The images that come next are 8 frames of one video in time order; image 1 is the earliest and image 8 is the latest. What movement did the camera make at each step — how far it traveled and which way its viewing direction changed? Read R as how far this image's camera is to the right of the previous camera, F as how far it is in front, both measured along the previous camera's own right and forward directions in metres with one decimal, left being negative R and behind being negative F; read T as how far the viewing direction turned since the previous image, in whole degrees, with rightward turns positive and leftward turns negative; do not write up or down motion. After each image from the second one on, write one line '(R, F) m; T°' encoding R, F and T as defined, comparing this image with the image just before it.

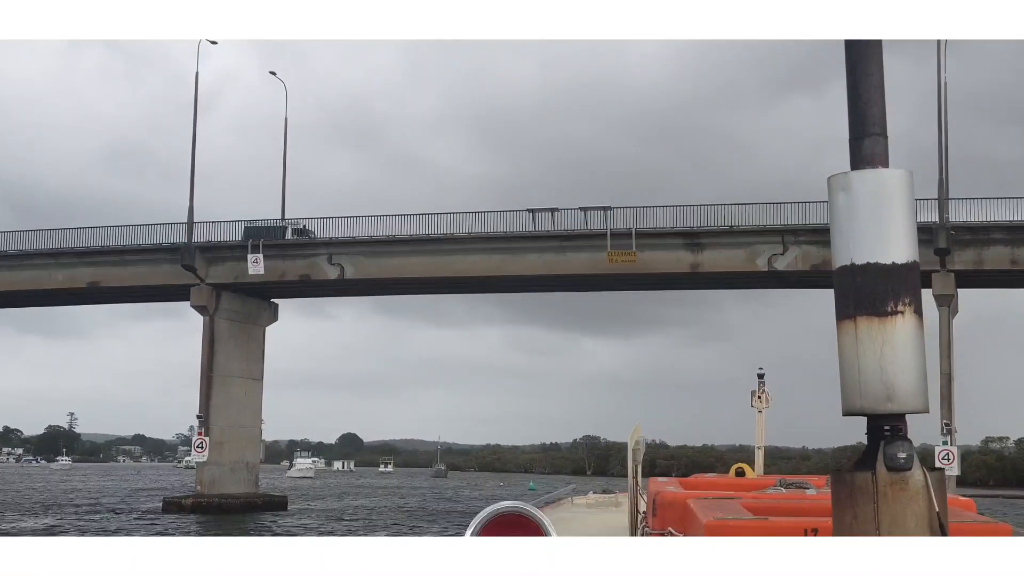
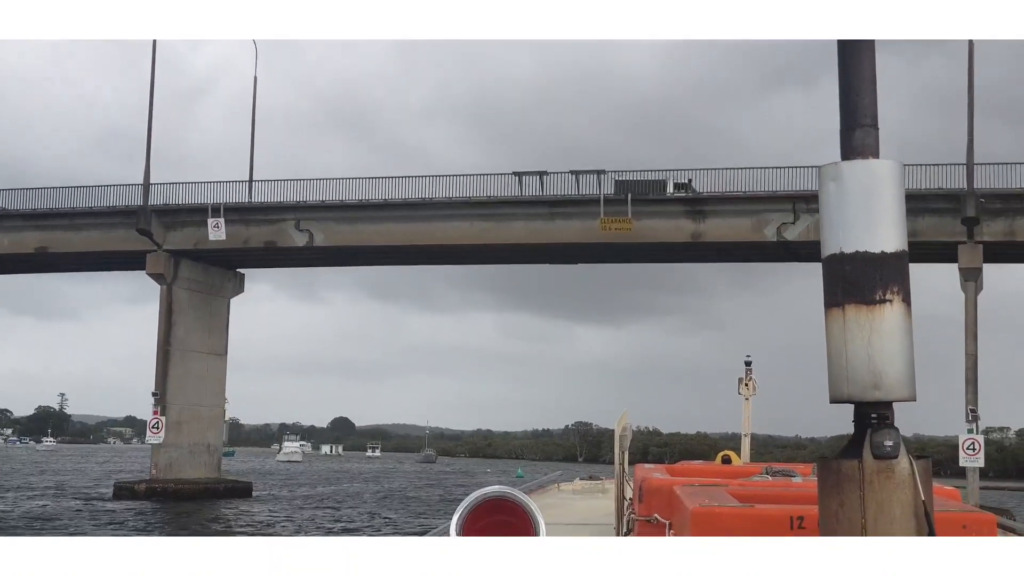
(+0.5, +2.4) m; 0°
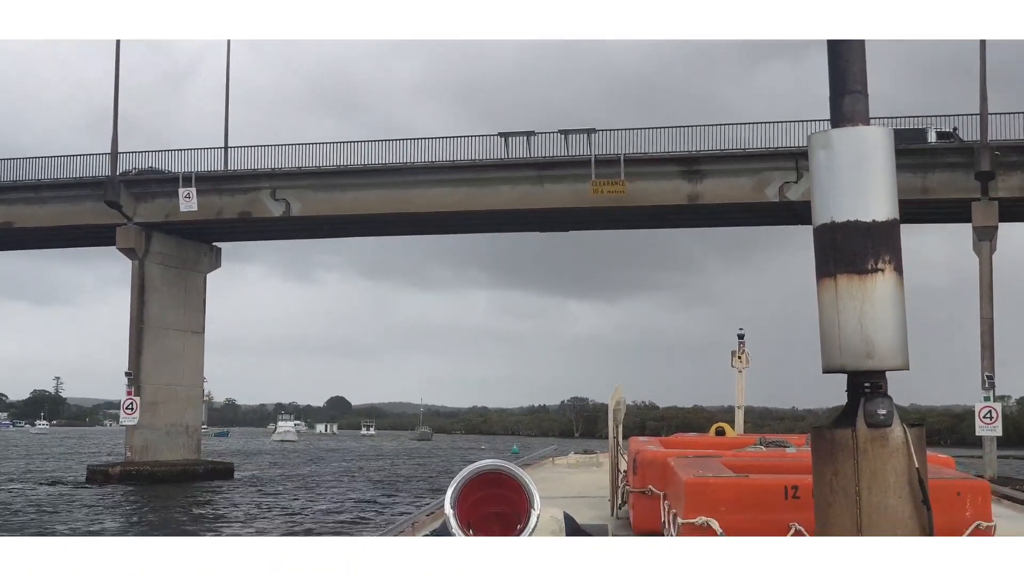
(+0.3, +1.3) m; 0°
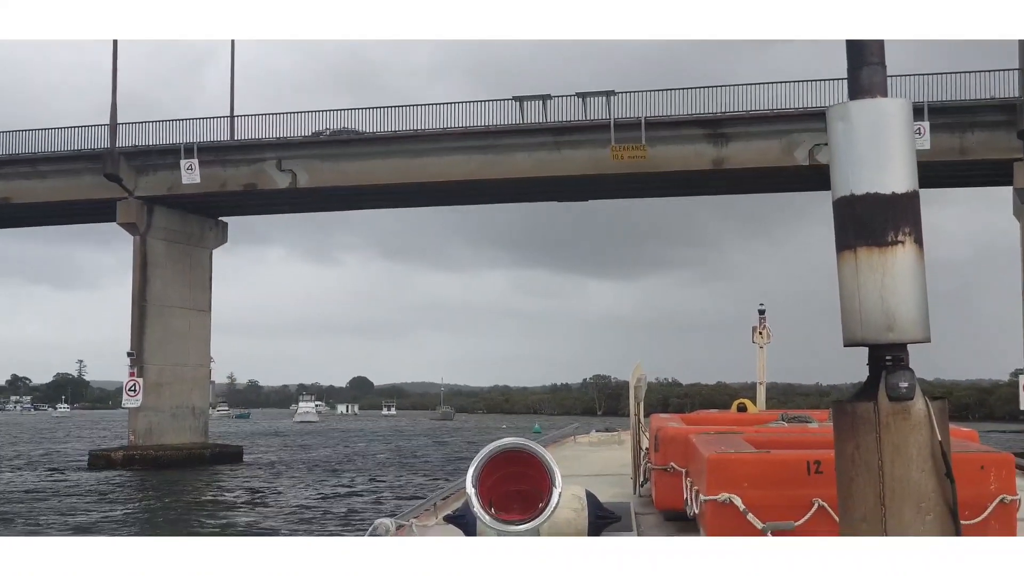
(+0.2, +1.3) m; -1°
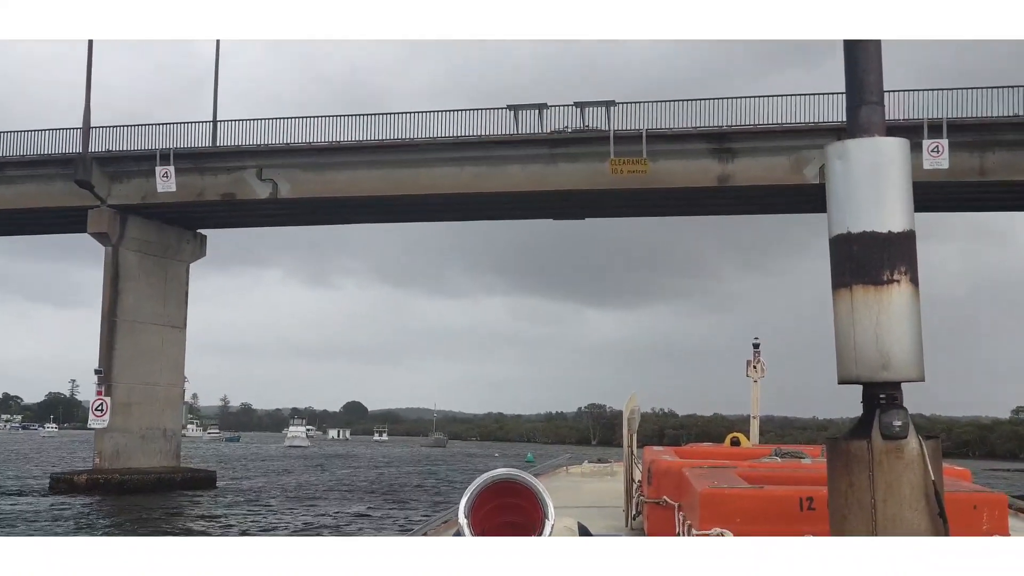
(+0.1, +1.9) m; 0°
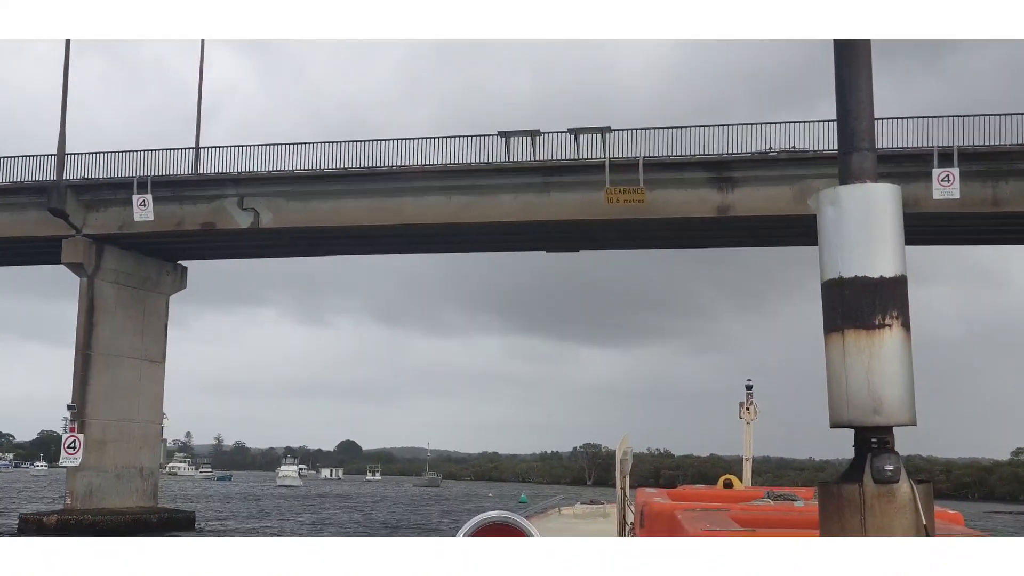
(+0.1, +1.2) m; 0°
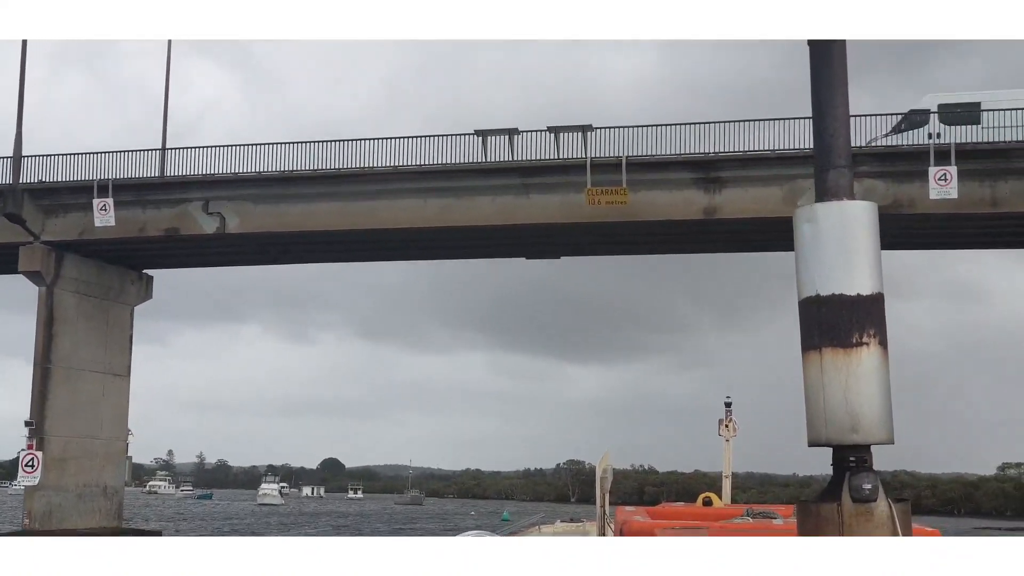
(+0.2, +1.1) m; 0°
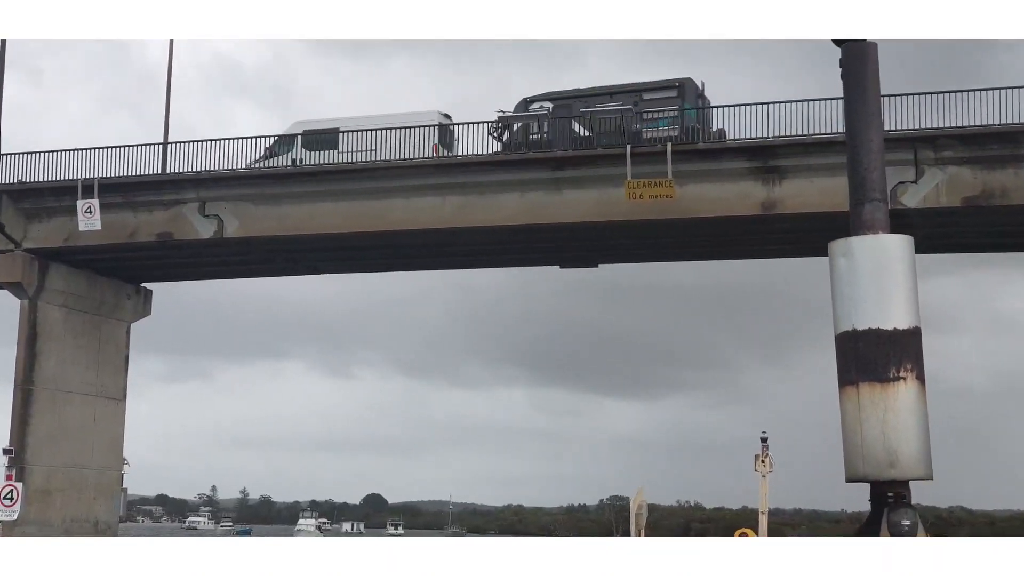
(+0.2, +3.2) m; -1°
